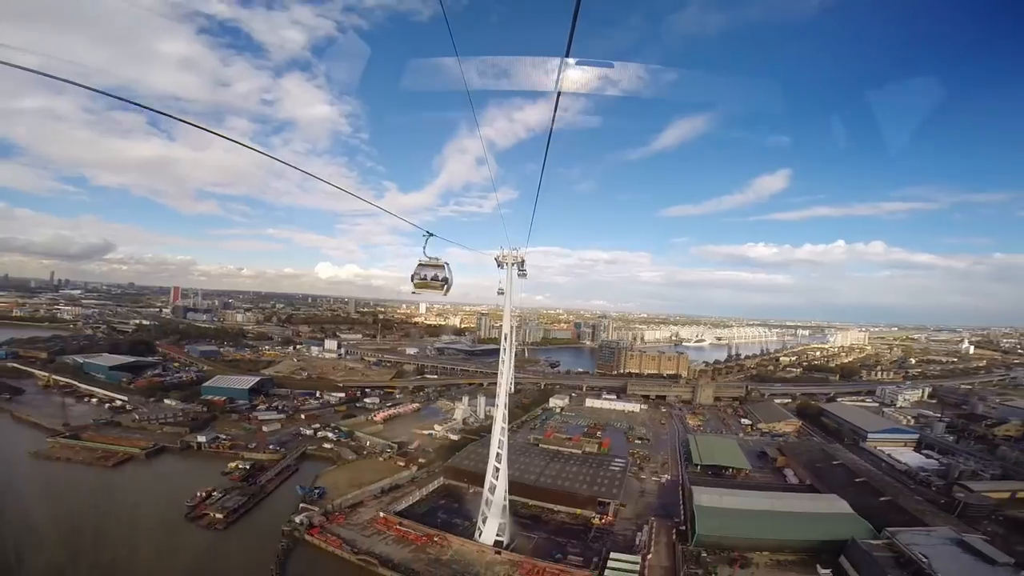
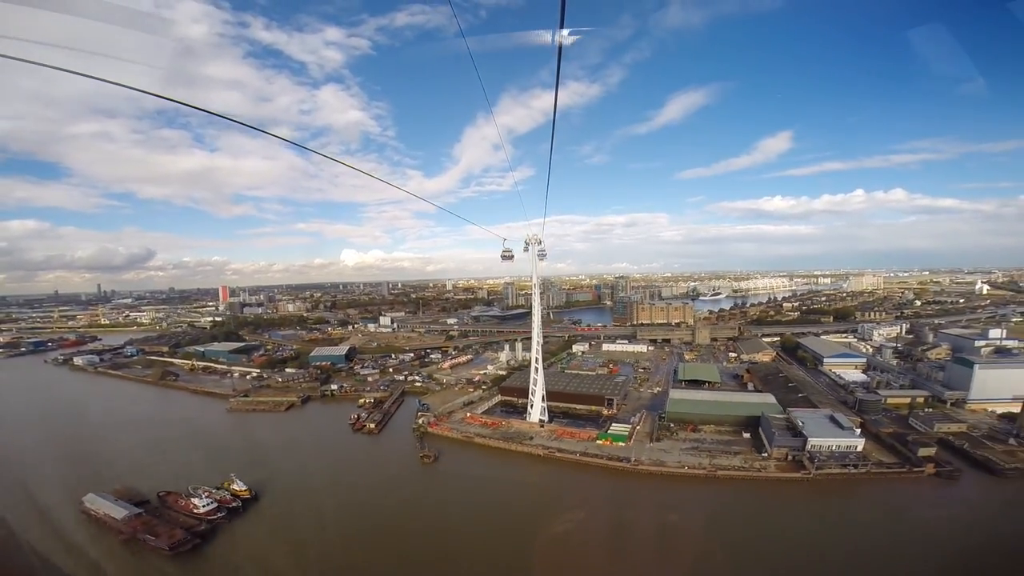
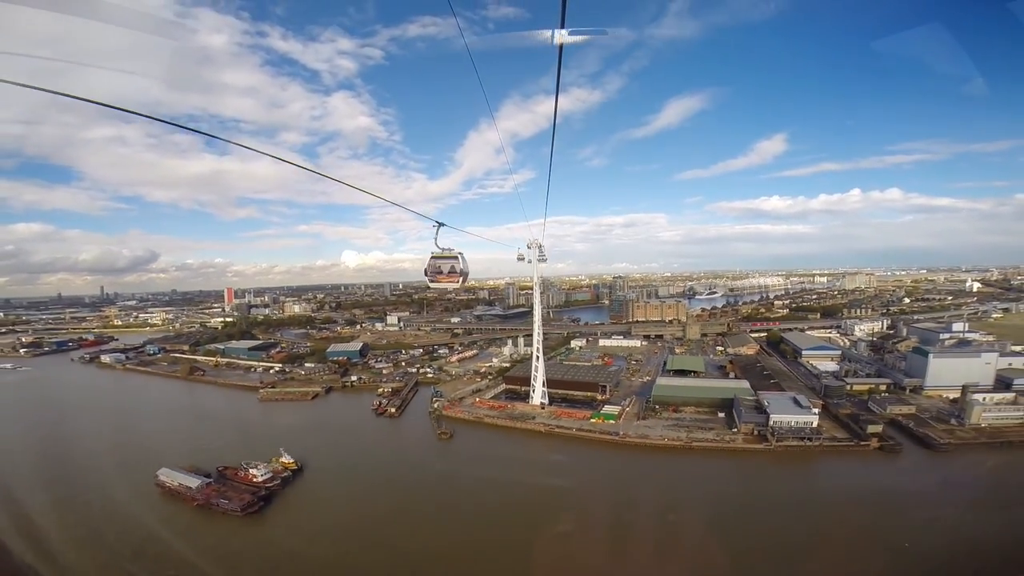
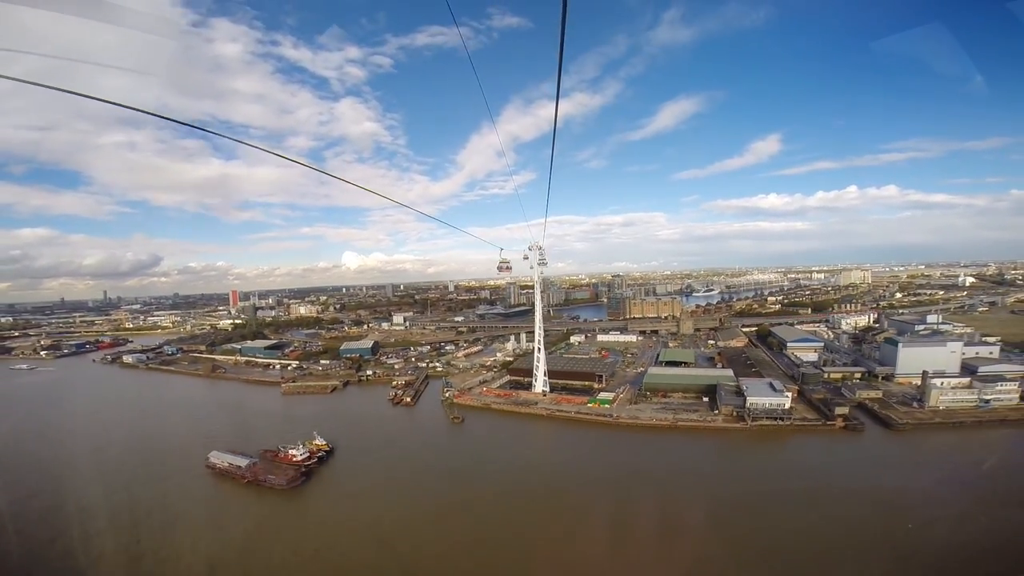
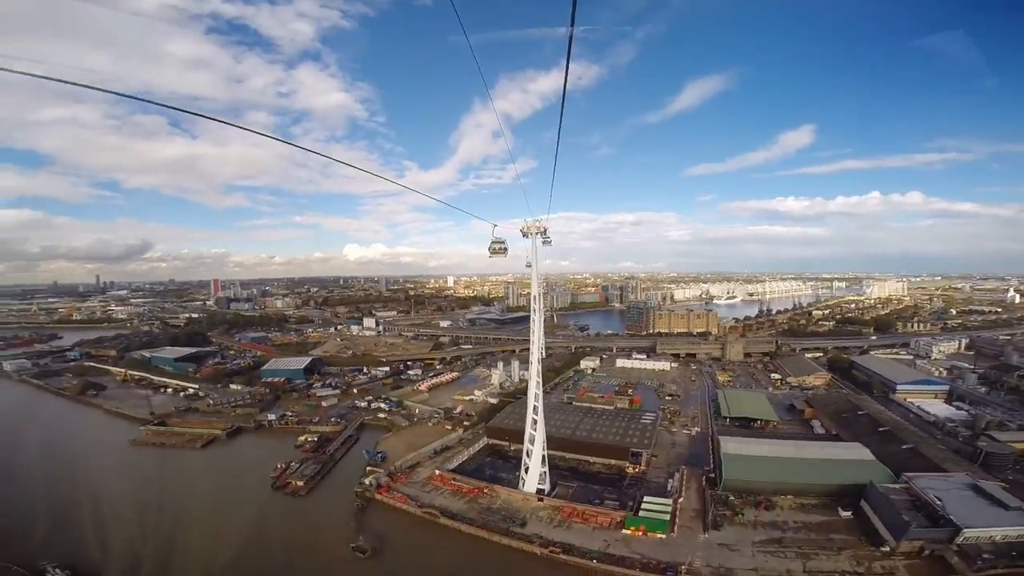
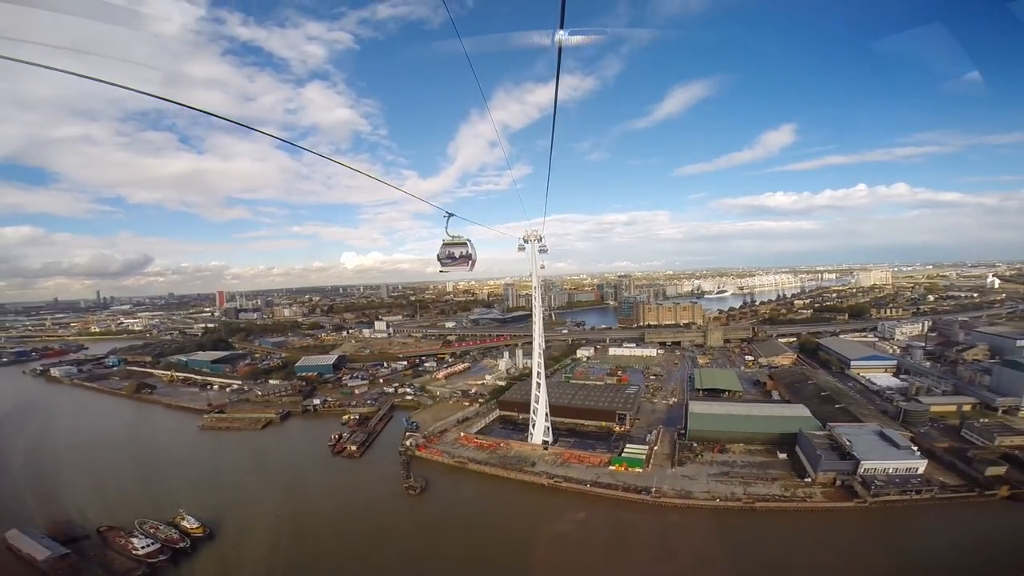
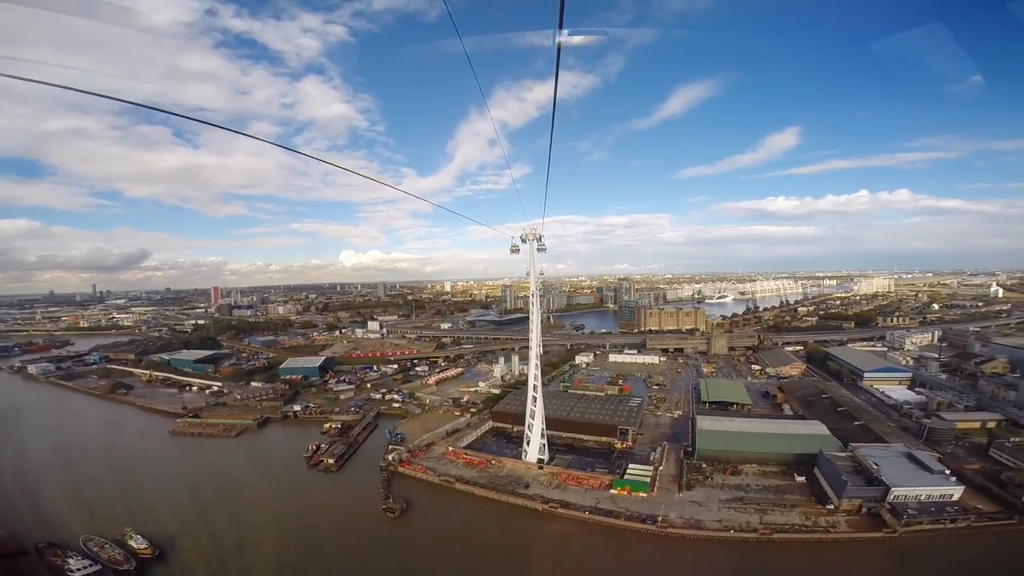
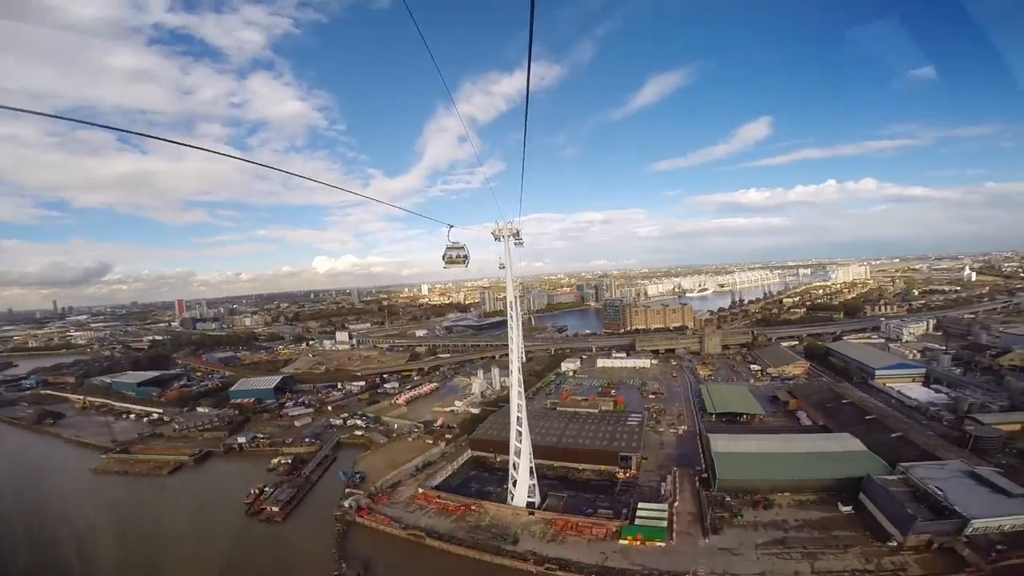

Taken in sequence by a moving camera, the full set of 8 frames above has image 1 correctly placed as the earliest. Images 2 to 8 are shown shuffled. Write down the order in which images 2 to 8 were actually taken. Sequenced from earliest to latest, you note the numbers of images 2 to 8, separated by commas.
8, 5, 7, 6, 2, 3, 4
